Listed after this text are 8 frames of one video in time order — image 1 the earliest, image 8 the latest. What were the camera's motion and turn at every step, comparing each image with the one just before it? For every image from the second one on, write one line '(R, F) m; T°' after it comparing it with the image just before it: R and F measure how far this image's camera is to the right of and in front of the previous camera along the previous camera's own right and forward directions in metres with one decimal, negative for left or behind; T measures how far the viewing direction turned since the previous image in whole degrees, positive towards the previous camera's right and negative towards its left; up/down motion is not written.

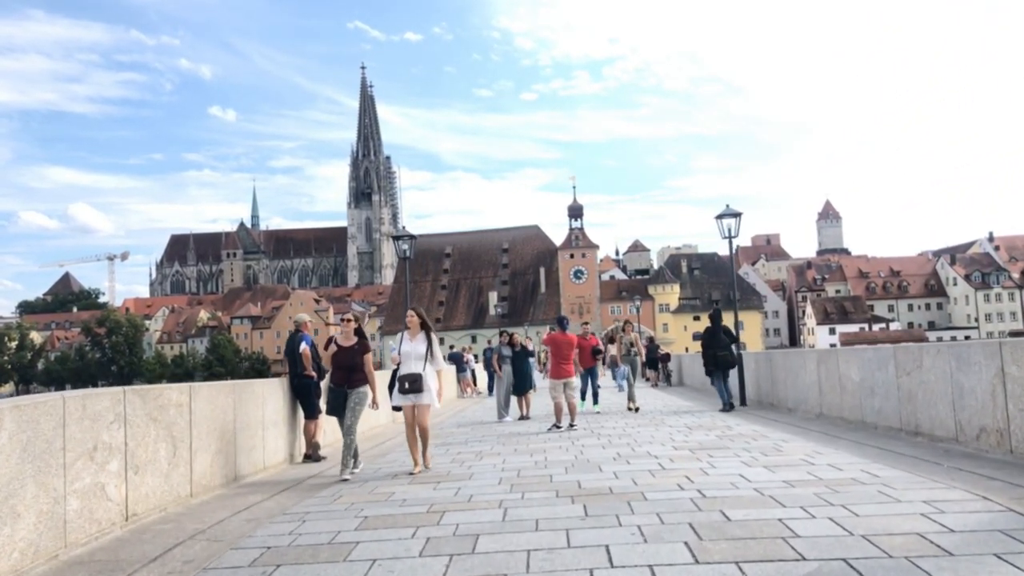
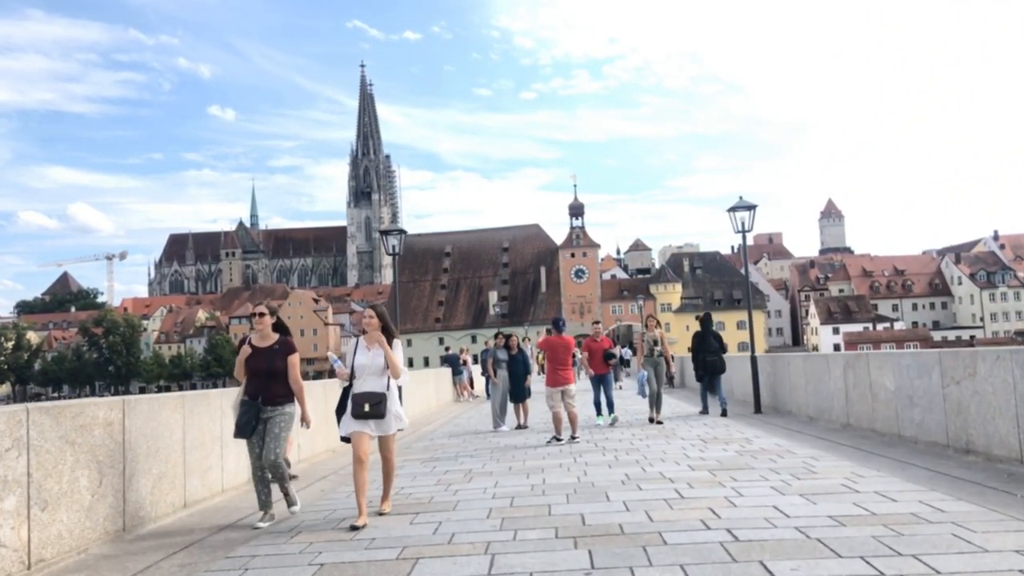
(+0.1, +1.2) m; 0°
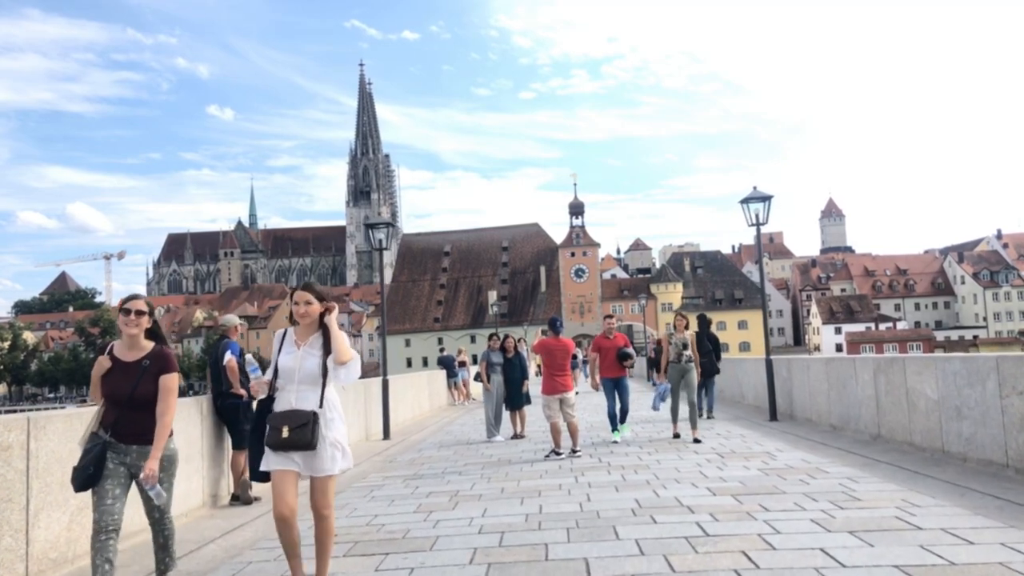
(+0.1, +1.2) m; 0°
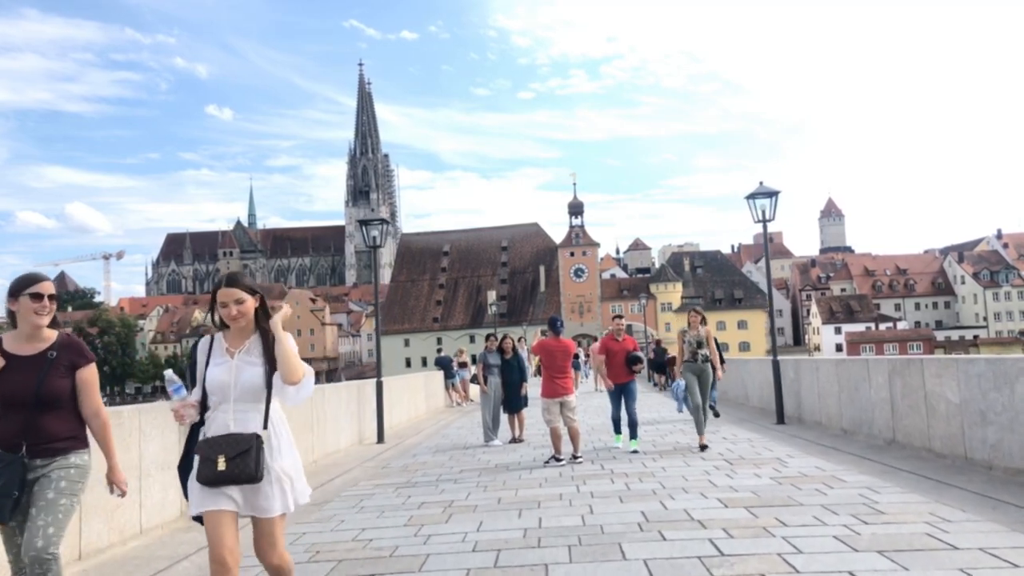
(0.0, +0.5) m; 0°
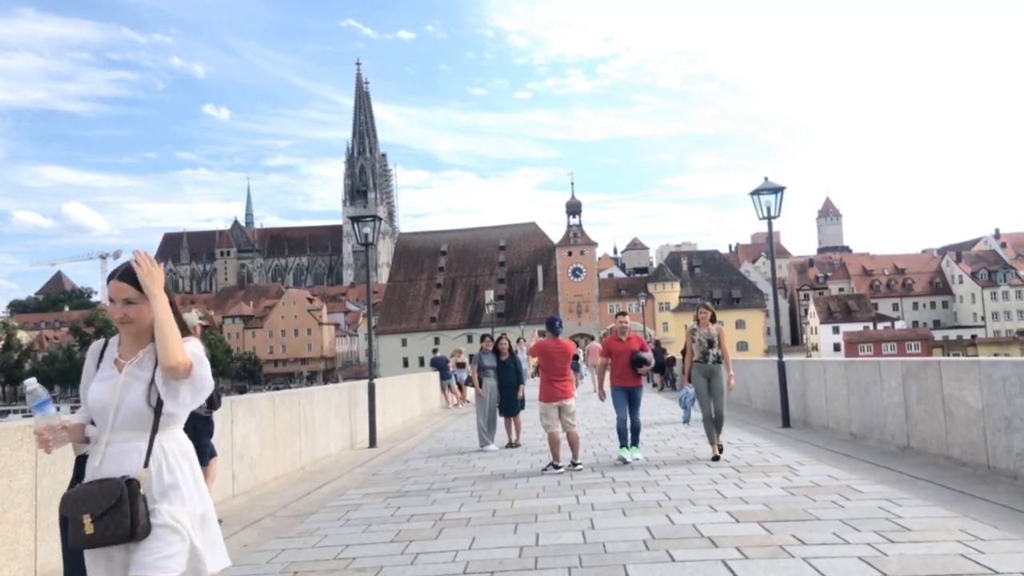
(0.0, +0.5) m; 0°
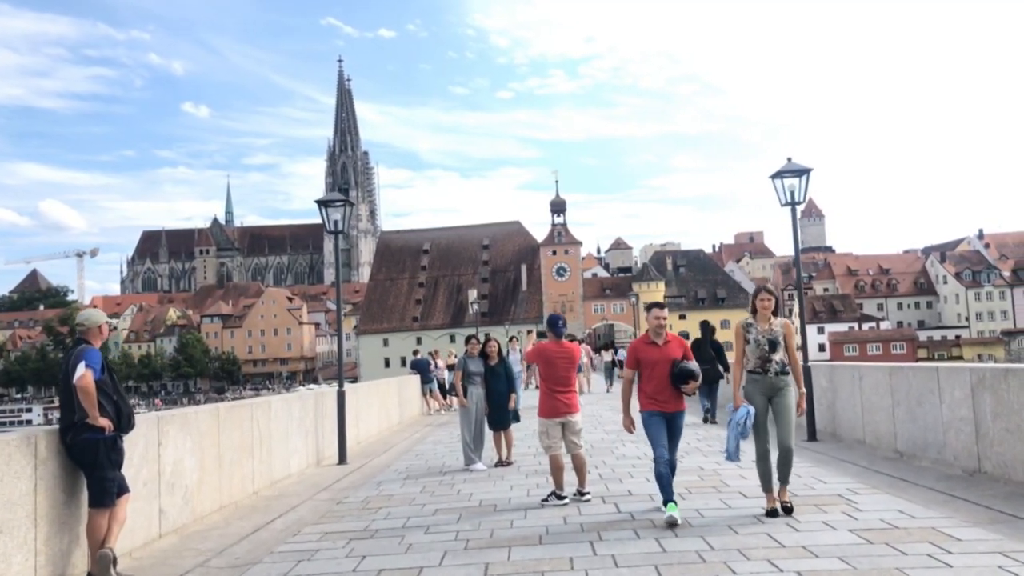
(-0.1, +1.8) m; +1°
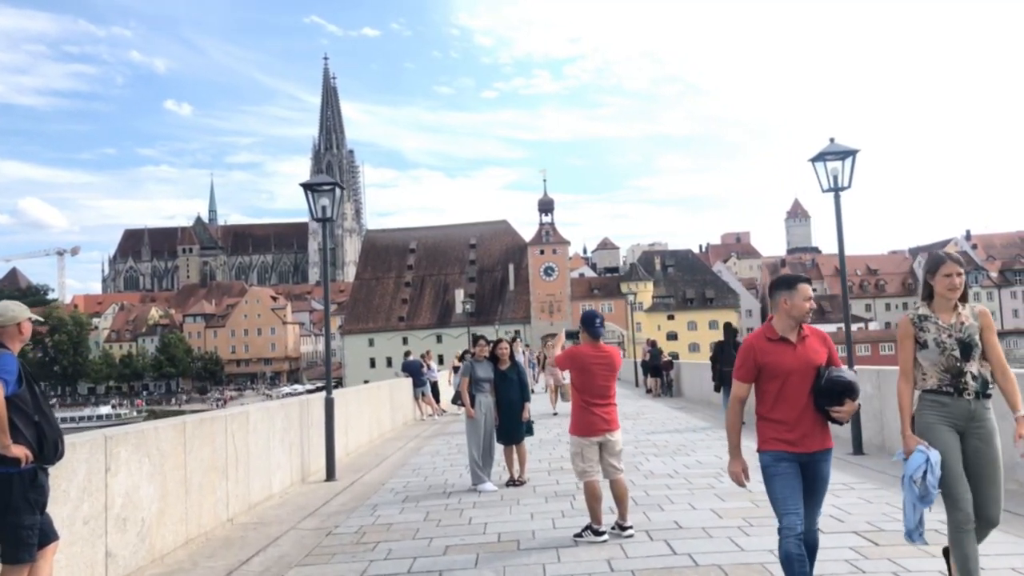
(-0.3, +1.4) m; +1°
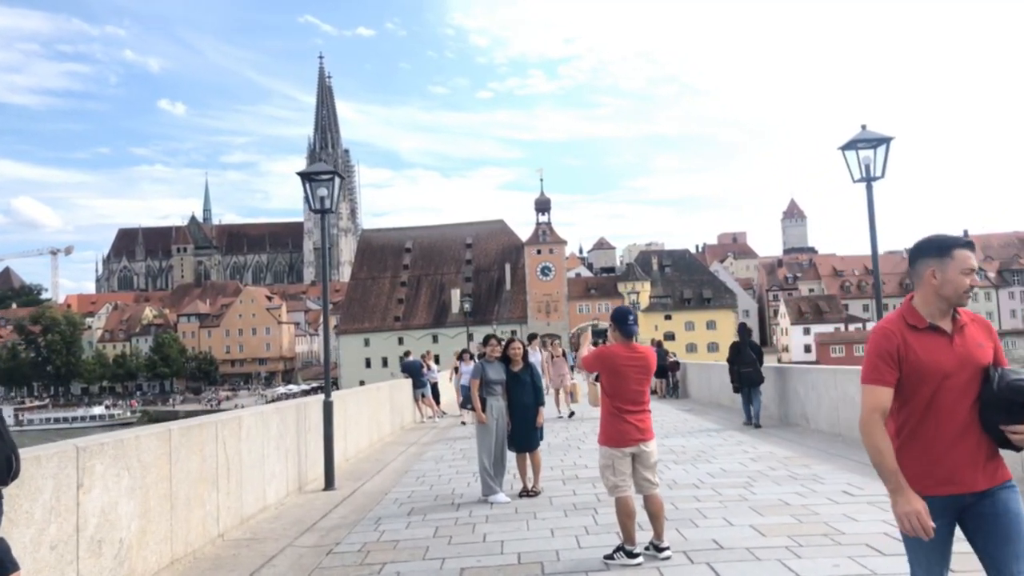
(-0.2, +0.7) m; 0°
